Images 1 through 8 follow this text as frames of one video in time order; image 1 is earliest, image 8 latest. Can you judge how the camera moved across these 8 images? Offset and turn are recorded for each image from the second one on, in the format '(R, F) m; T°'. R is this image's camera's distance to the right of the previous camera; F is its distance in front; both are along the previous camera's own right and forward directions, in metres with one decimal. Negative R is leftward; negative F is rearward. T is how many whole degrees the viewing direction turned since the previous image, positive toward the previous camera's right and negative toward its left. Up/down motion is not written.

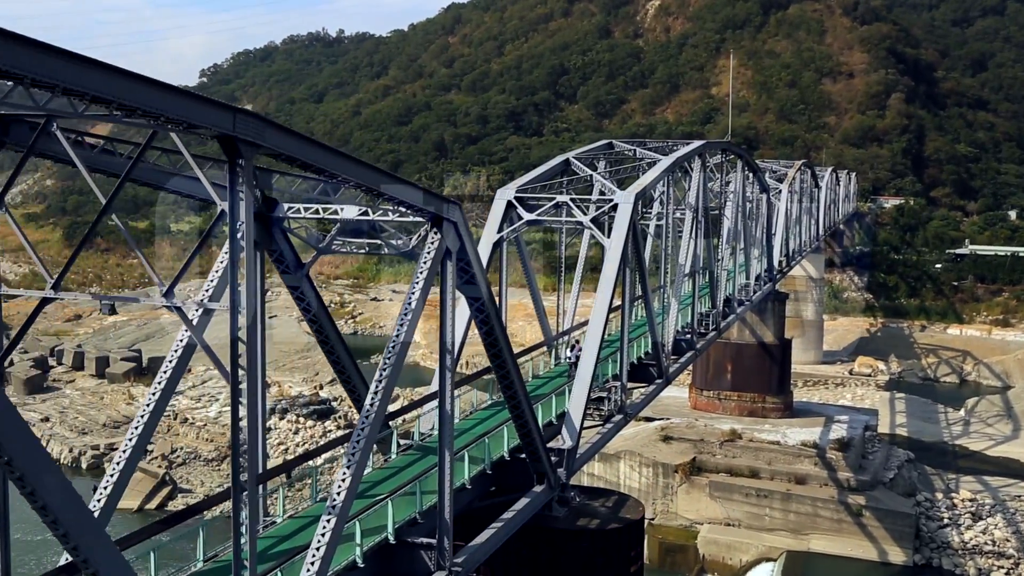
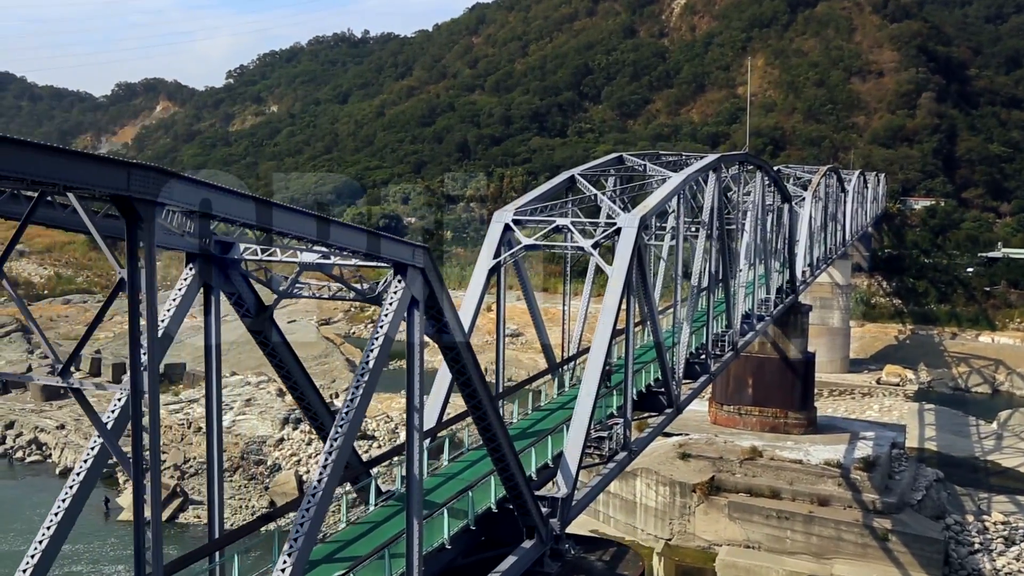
(+0.2, +0.5) m; -2°
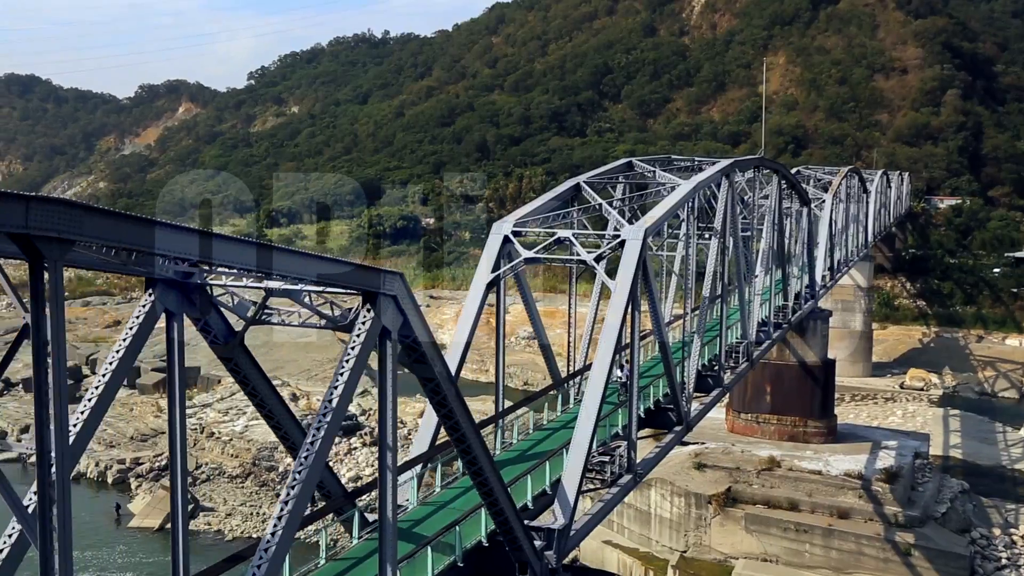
(+0.2, +0.4) m; -1°
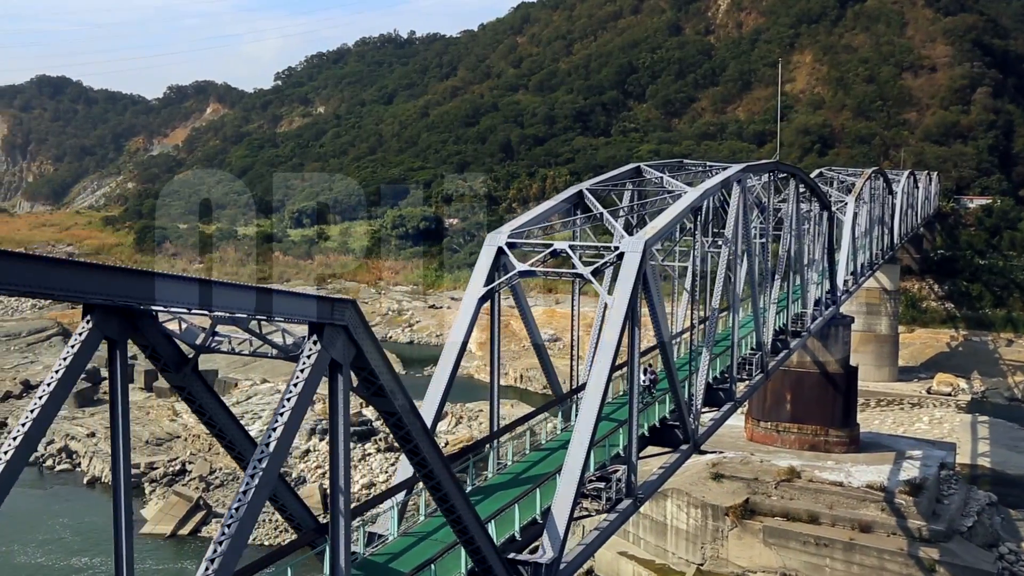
(+0.2, +0.4) m; -2°
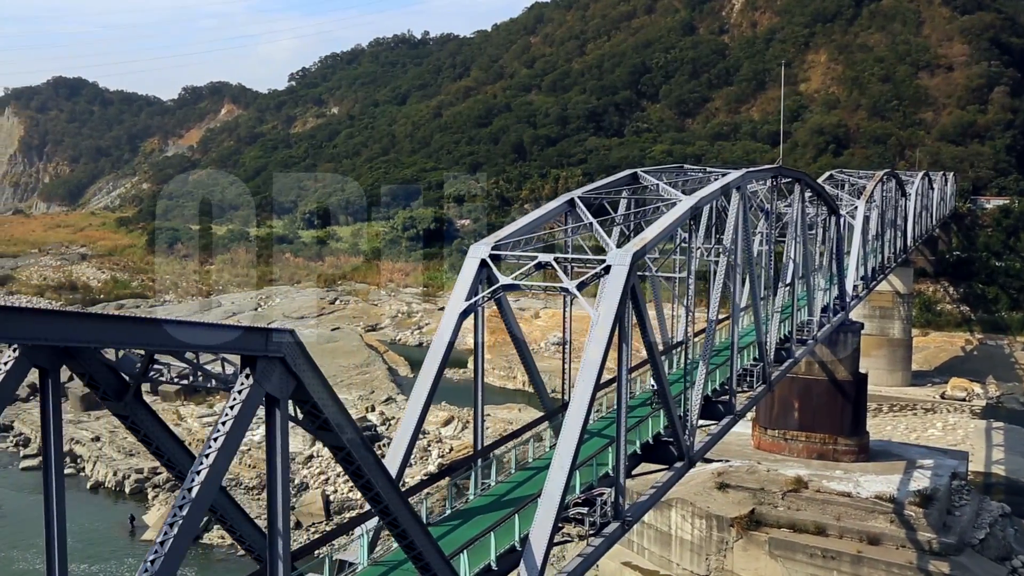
(+0.2, +0.3) m; -1°
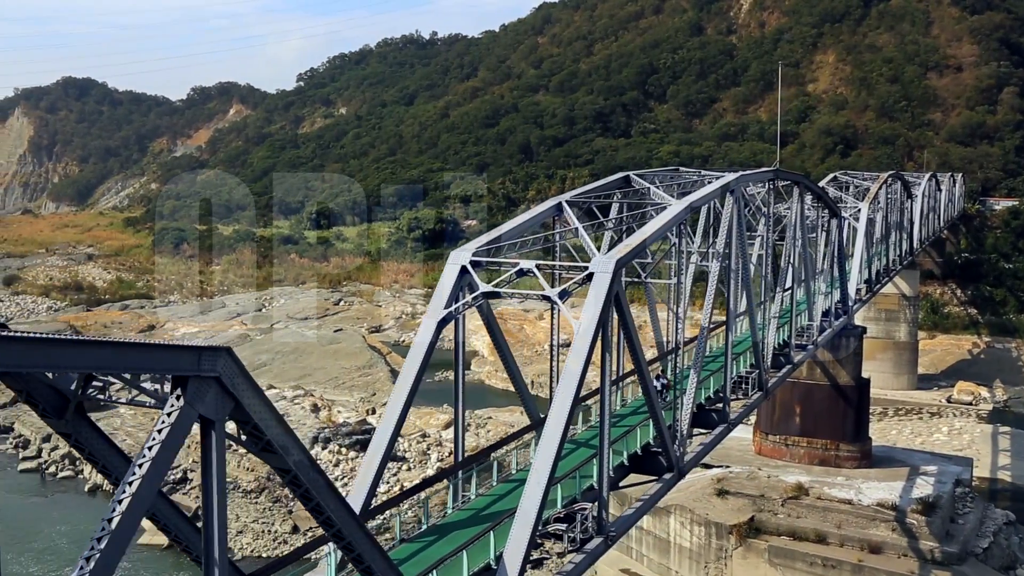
(+0.2, +0.2) m; 0°
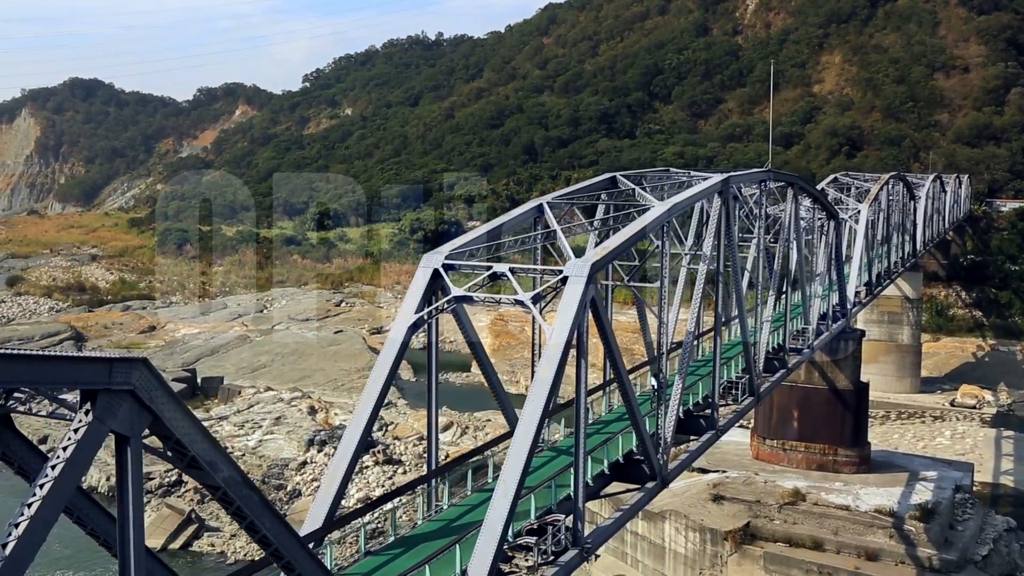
(+0.2, +0.2) m; 0°
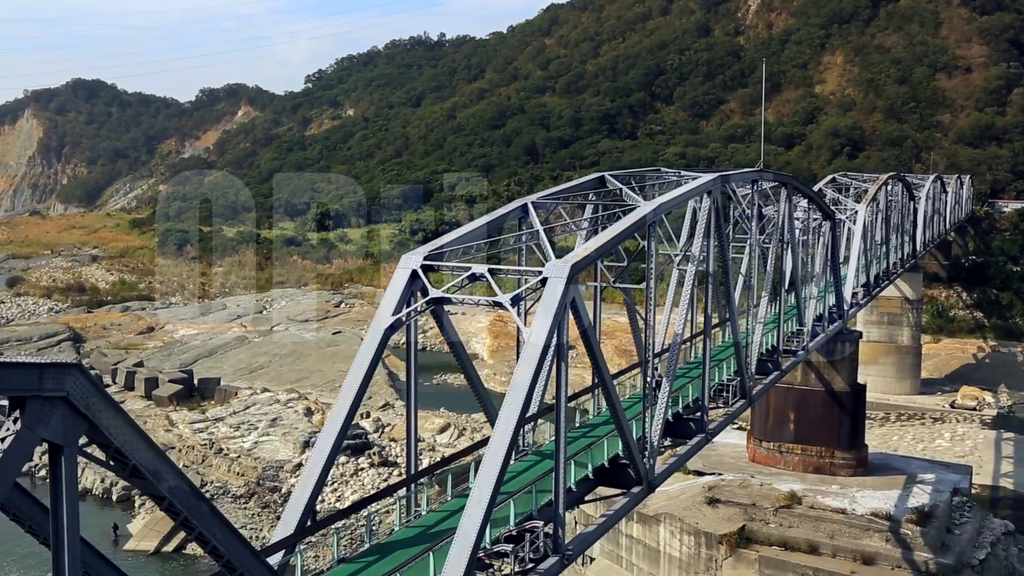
(+0.2, +0.1) m; 0°
